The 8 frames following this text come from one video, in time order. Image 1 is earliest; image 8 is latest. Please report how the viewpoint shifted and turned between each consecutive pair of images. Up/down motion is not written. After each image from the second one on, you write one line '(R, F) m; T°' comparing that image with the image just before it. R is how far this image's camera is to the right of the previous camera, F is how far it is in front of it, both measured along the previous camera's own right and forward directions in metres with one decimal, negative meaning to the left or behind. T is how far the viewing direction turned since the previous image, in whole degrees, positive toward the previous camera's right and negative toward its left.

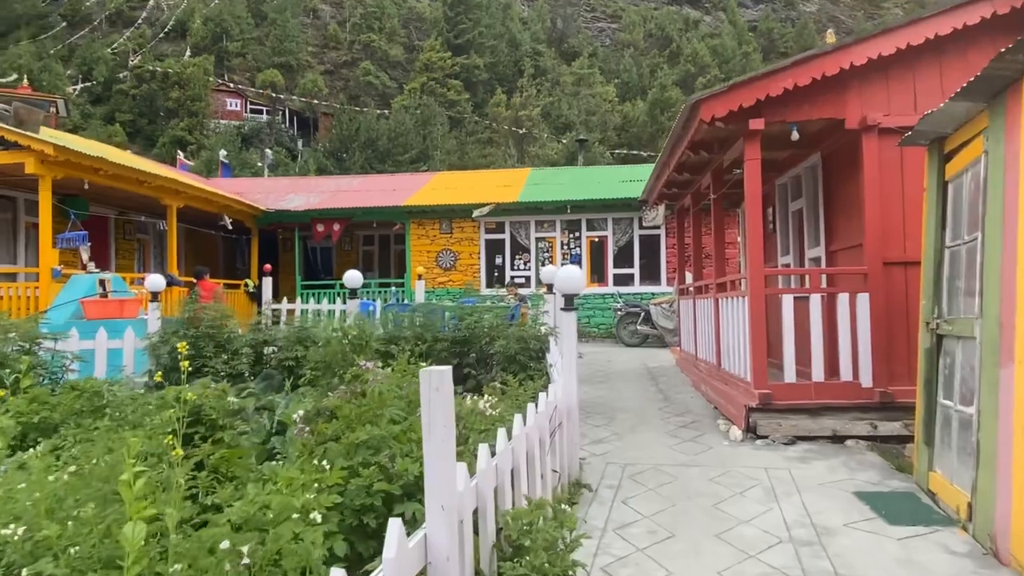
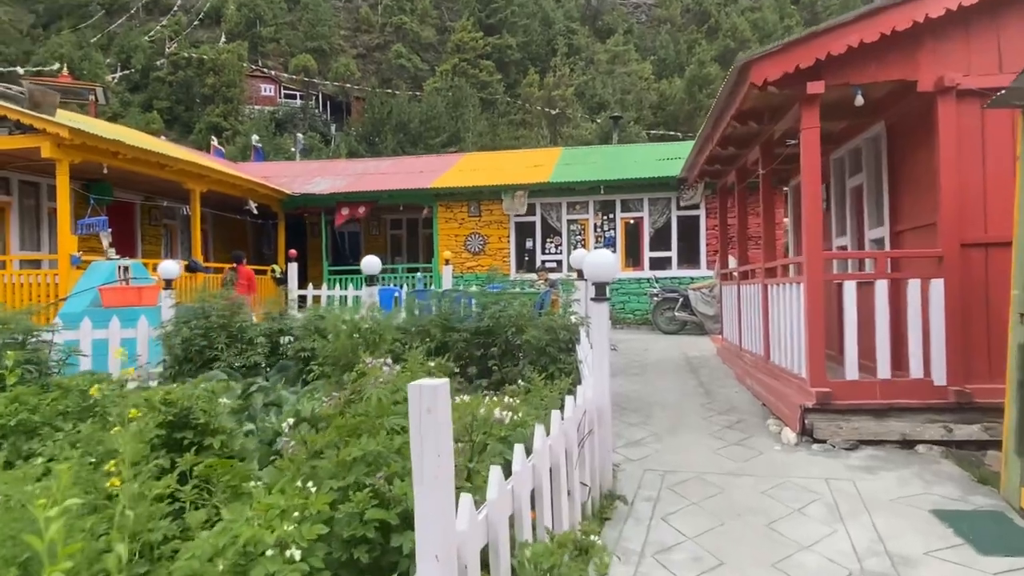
(+0.1, +0.5) m; -3°
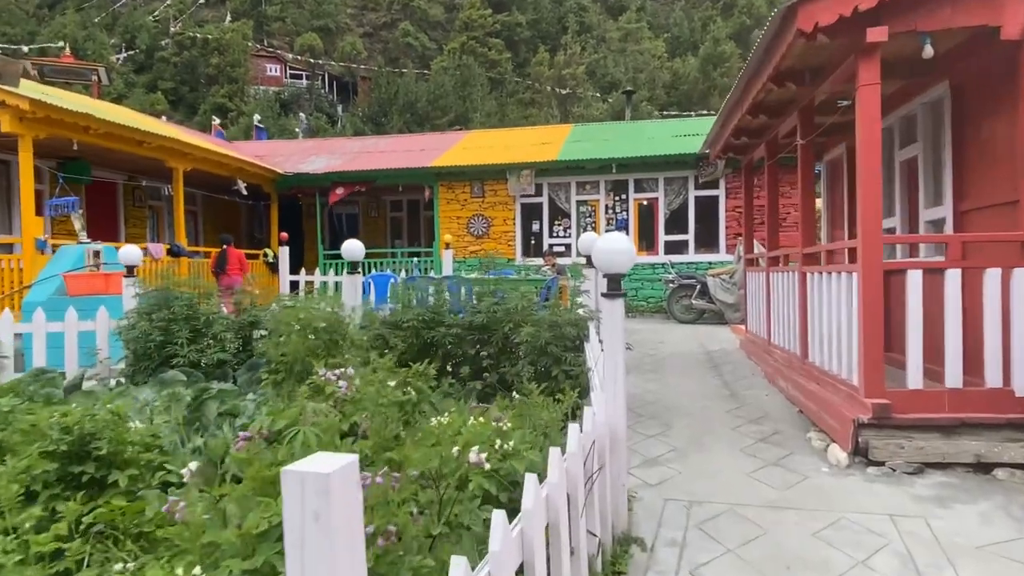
(+0.1, +0.8) m; -1°
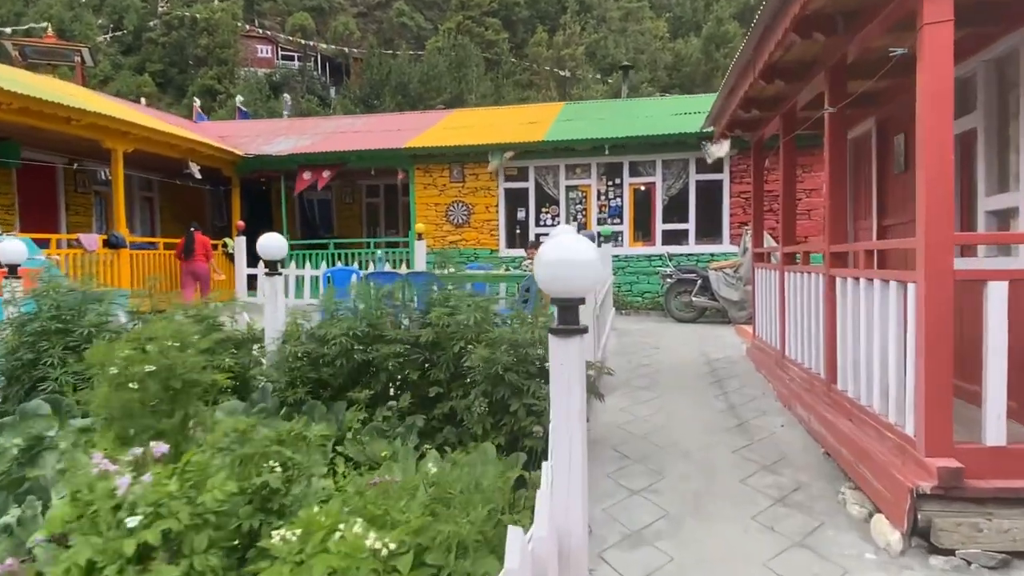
(+0.3, +1.1) m; 0°
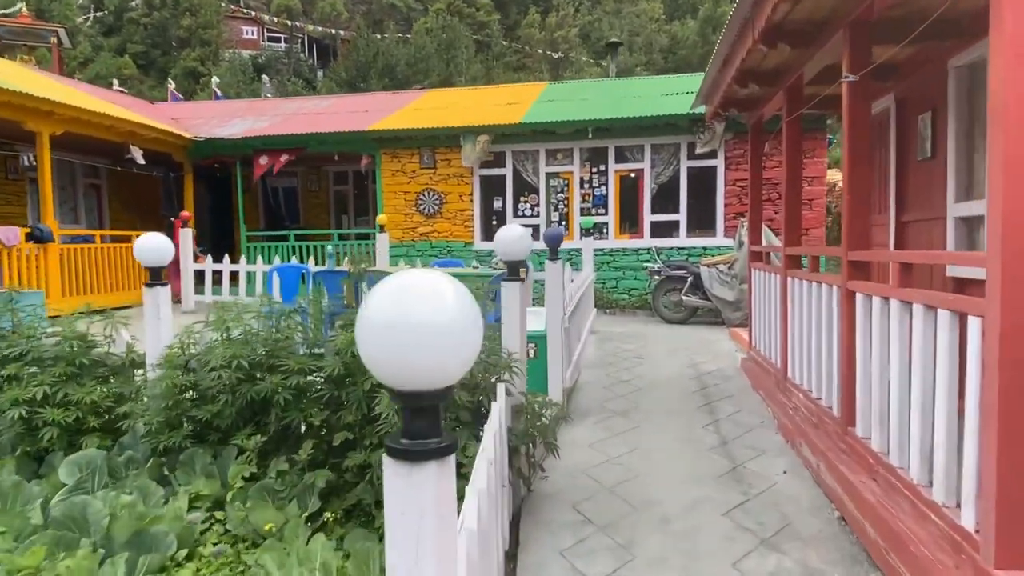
(+0.3, +0.9) m; 0°
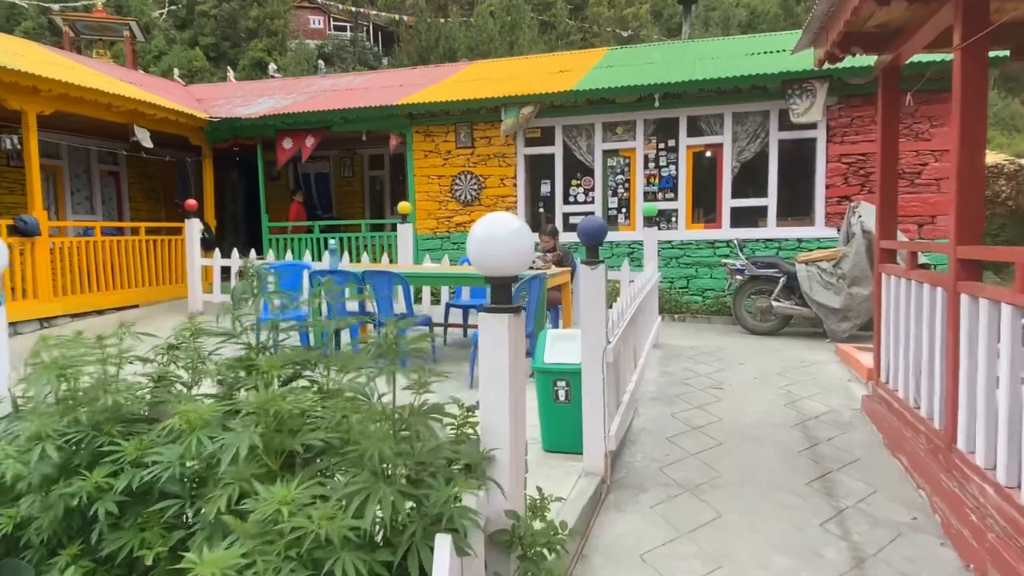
(+0.3, +1.6) m; -6°
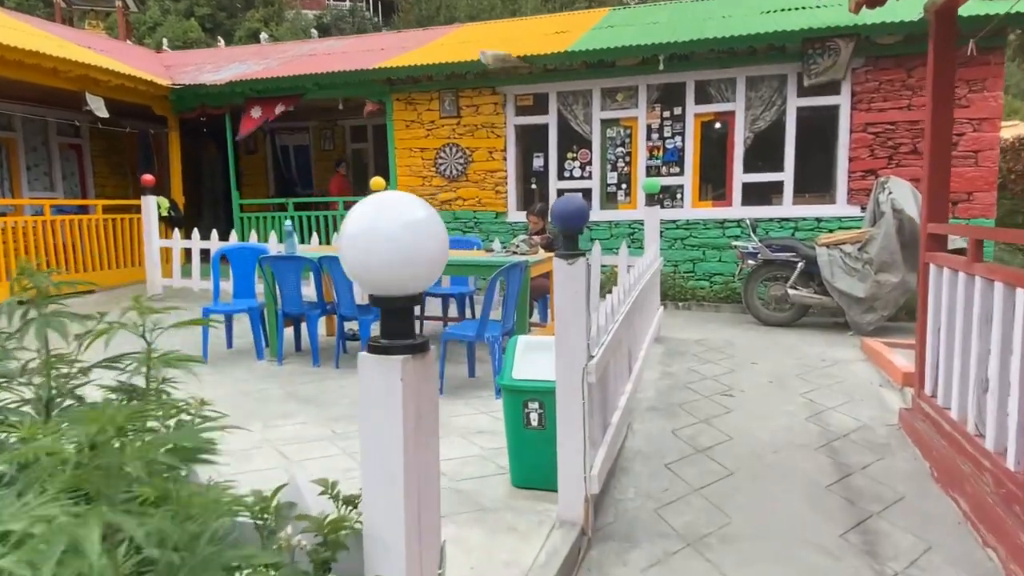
(+0.2, +0.8) m; -1°
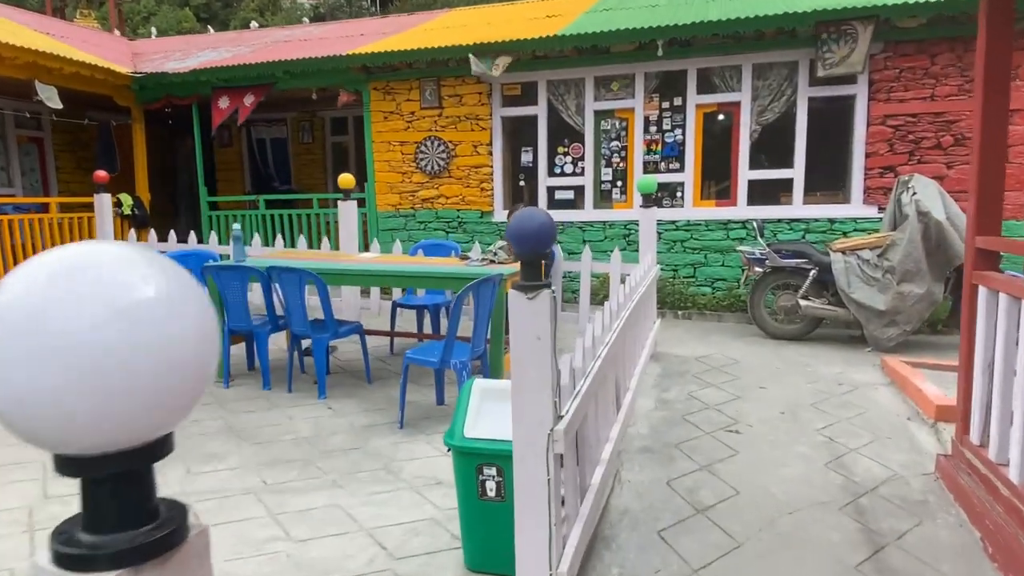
(+0.2, +0.6) m; 0°
